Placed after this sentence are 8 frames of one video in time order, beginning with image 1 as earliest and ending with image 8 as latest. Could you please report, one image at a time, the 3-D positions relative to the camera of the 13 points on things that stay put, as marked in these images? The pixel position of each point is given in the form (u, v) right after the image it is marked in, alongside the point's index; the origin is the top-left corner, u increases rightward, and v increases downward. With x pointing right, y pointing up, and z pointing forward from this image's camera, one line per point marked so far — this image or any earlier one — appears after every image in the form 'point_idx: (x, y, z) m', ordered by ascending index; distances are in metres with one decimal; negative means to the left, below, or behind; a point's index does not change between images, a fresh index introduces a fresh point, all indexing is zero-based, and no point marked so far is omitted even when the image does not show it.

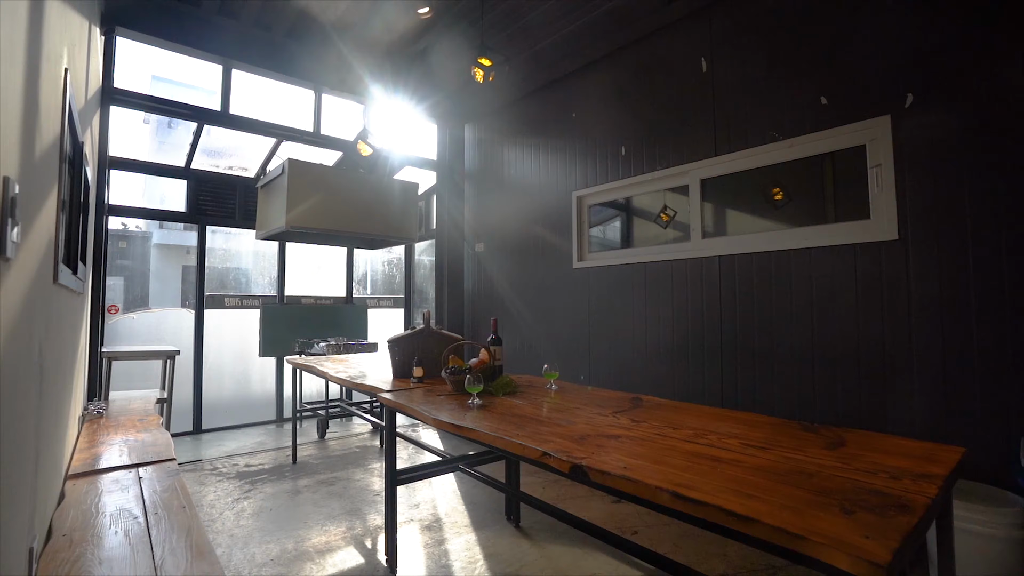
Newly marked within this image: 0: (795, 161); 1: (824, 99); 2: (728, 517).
0: (+1.5, +0.7, +2.7) m
1: (+1.6, +1.0, +2.6) m
2: (+0.4, -0.4, +0.9) m
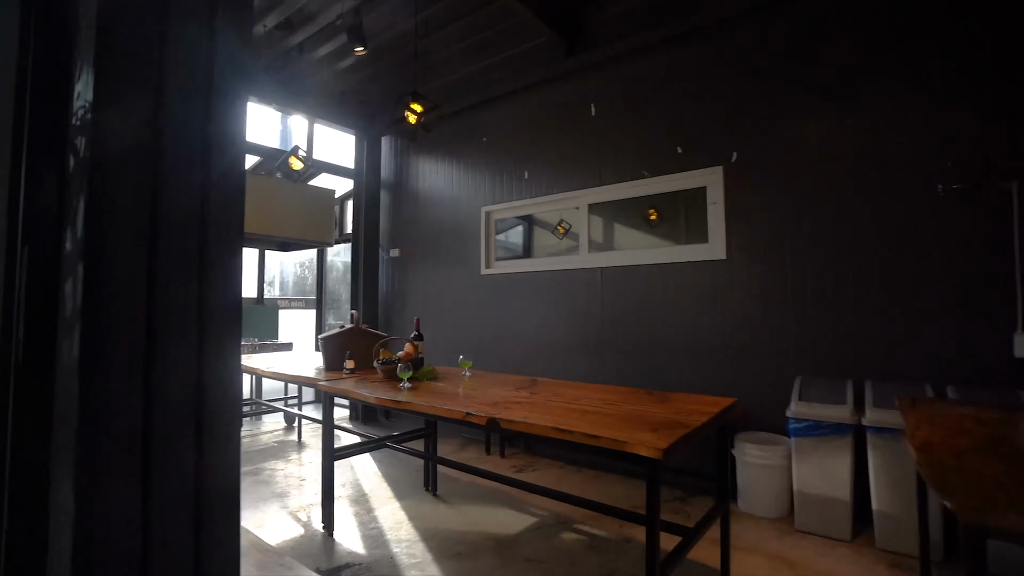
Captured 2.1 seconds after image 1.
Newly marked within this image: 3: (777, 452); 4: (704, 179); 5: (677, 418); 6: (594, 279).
0: (+1.0, +0.7, +3.5) m
1: (+1.1, +0.9, +3.4) m
2: (+0.2, -0.4, +1.5) m
3: (+1.3, -0.8, +2.6) m
4: (+1.2, +0.7, +3.2) m
5: (+0.5, -0.4, +1.7) m
6: (+0.6, +0.1, +3.8) m
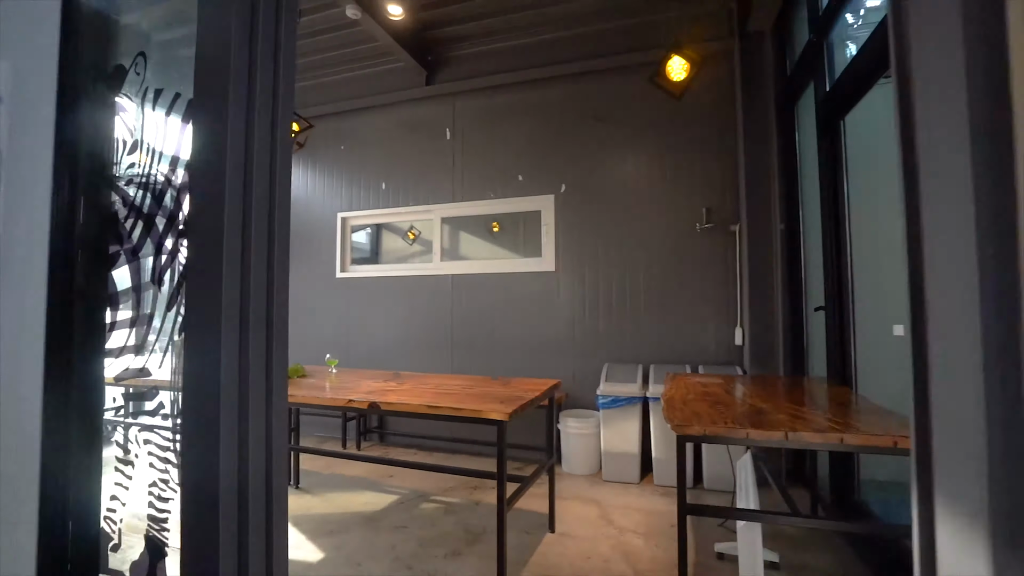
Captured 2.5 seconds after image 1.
0: (-0.1, +0.6, +4.1) m
1: (+0.1, +0.9, +4.0) m
2: (-0.2, -0.5, +1.9) m
3: (+0.5, -0.9, +3.3) m
4: (+0.2, +0.6, +3.9) m
5: (0.0, -0.5, +2.2) m
6: (-0.6, 0.0, +4.2) m
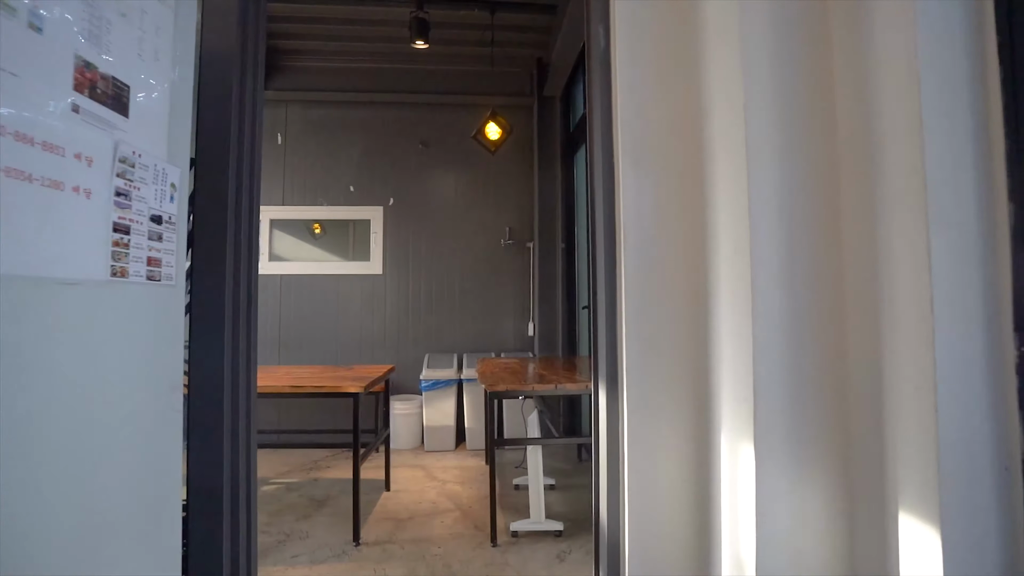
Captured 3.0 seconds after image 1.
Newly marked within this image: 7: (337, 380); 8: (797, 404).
0: (-1.5, +0.6, +4.4) m
1: (-1.4, +0.9, +4.4) m
2: (-0.9, -0.5, +2.3) m
3: (-0.8, -0.9, +3.9) m
4: (-1.2, +0.6, +4.4) m
5: (-0.8, -0.5, +2.7) m
6: (-2.1, 0.0, +4.3) m
7: (-0.9, -0.5, +2.5) m
8: (+0.5, -0.3, +1.0) m
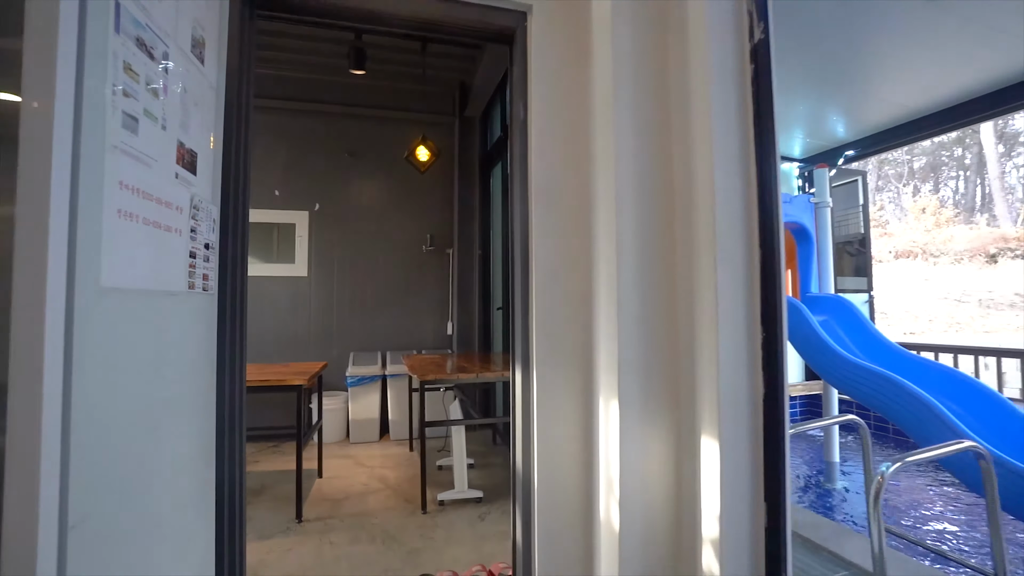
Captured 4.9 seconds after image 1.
0: (-2.3, +0.6, +4.5) m
1: (-2.1, +0.9, +4.5) m
2: (-1.3, -0.5, +2.6) m
3: (-1.4, -0.9, +4.1) m
4: (-2.0, +0.6, +4.5) m
5: (-1.2, -0.5, +2.9) m
6: (-2.8, 0.0, +4.3) m
7: (-1.3, -0.5, +2.7) m
8: (+0.4, -0.3, +1.5) m
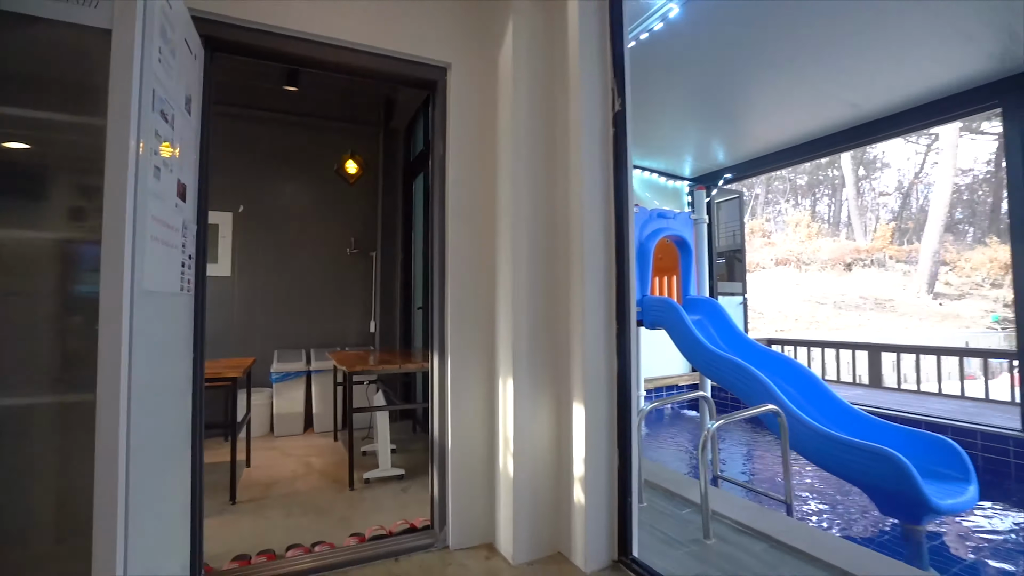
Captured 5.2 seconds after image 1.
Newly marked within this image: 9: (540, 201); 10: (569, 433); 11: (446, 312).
0: (-3.0, +0.6, +4.5) m
1: (-2.8, +0.9, +4.5) m
2: (-1.7, -0.5, +2.8) m
3: (-2.1, -0.9, +4.3) m
4: (-2.7, +0.6, +4.6) m
5: (-1.7, -0.5, +3.1) m
6: (-3.5, 0.0, +4.3) m
7: (-1.7, -0.5, +2.9) m
8: (+0.1, -0.3, +1.9) m
9: (+0.1, +0.3, +2.0) m
10: (+0.2, -0.6, +1.9) m
11: (-0.3, -0.1, +2.0) m
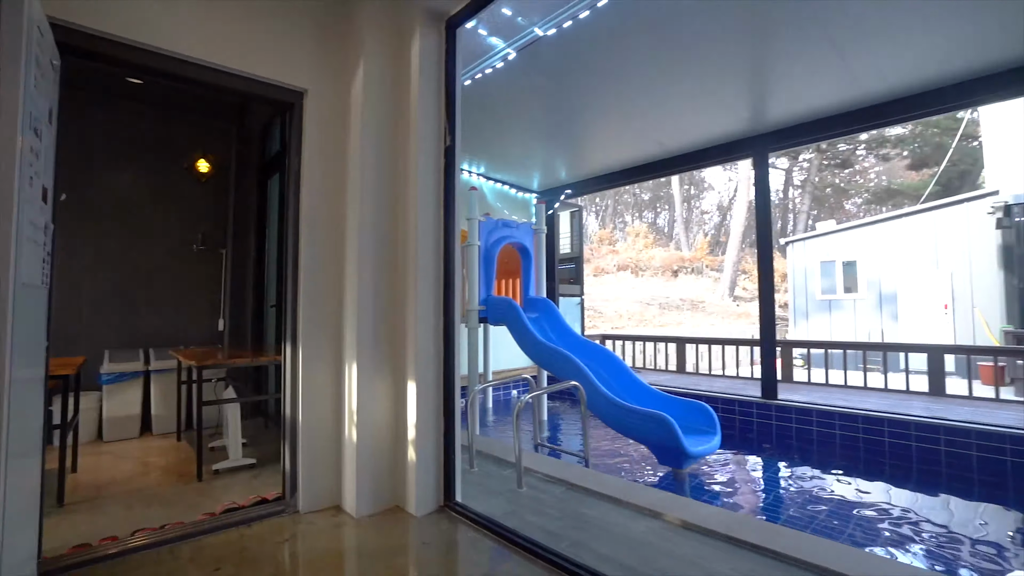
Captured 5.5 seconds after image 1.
0: (-4.2, +0.7, +4.0) m
1: (-4.1, +0.9, +4.1) m
2: (-2.6, -0.5, +2.7) m
3: (-3.4, -0.9, +4.0) m
4: (-4.0, +0.7, +4.2) m
5: (-2.7, -0.5, +3.0) m
6: (-4.7, +0.1, +3.7) m
7: (-2.6, -0.4, +2.8) m
8: (-0.6, -0.3, +2.3) m
9: (-0.6, +0.4, +2.4) m
10: (-0.5, -0.5, +2.4) m
11: (-1.0, -0.1, +2.3) m
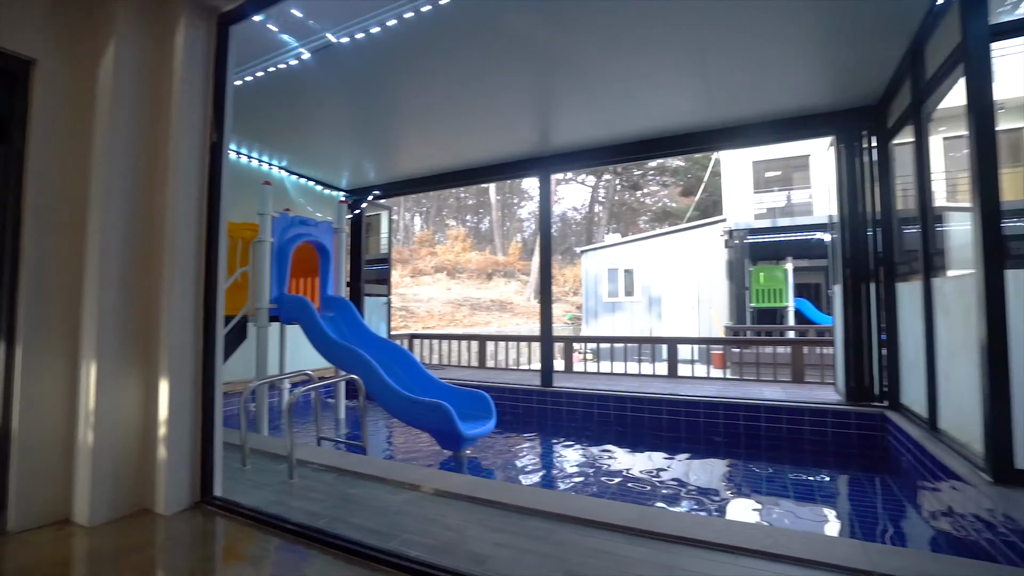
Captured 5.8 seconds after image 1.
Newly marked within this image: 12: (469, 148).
0: (-5.7, +0.7, +2.6) m
1: (-5.6, +1.0, +2.7) m
2: (-3.7, -0.4, +1.9) m
3: (-4.9, -0.8, +2.9) m
4: (-5.5, +0.8, +2.8) m
5: (-3.9, -0.4, +2.2) m
6: (-6.0, +0.2, +2.1) m
7: (-3.8, -0.4, +2.0) m
8: (-1.7, -0.3, +2.2) m
9: (-1.7, +0.4, +2.3) m
10: (-1.6, -0.5, +2.3) m
11: (-2.0, -0.1, +2.1) m
12: (-0.6, +1.7, +6.0) m
